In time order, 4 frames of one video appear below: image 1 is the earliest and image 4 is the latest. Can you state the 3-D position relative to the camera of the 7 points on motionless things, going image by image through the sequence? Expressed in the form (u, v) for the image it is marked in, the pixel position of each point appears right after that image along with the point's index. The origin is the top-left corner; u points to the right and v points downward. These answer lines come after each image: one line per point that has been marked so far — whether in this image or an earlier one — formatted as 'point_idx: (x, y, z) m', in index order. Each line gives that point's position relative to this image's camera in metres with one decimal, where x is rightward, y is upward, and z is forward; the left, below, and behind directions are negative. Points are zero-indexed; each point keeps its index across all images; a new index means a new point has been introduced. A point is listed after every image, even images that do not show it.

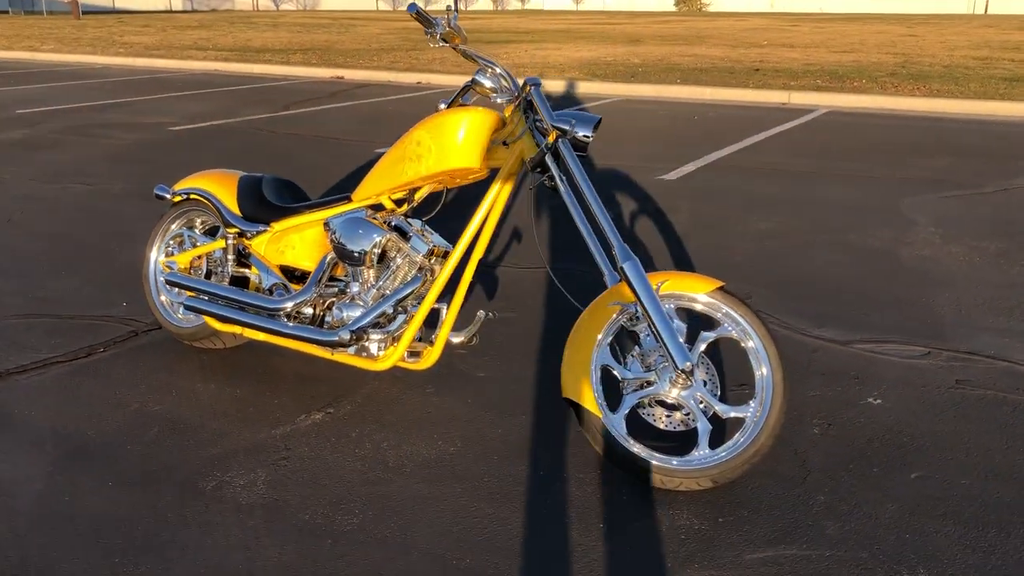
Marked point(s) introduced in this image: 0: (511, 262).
0: (0.0, +0.1, +5.7) m
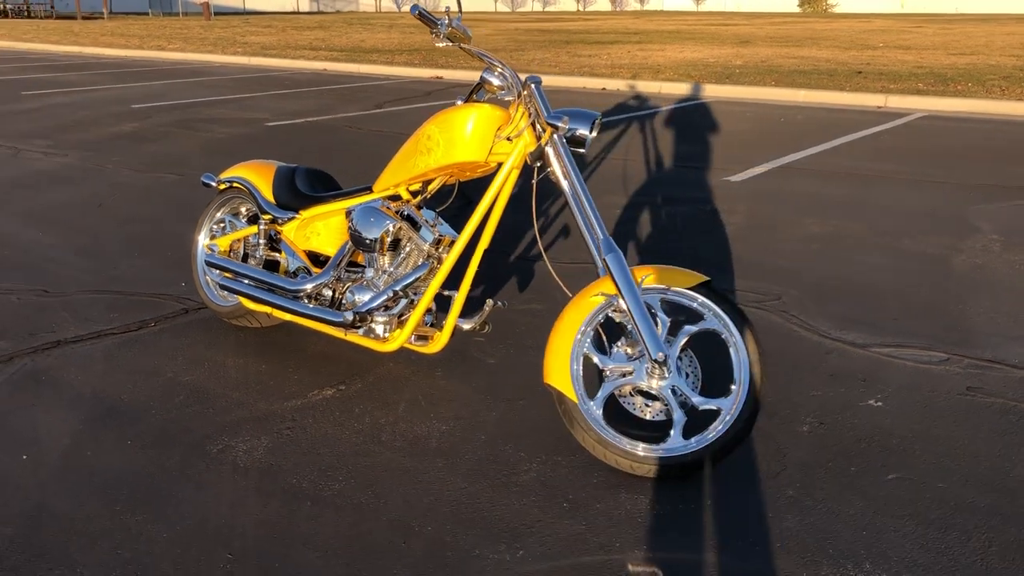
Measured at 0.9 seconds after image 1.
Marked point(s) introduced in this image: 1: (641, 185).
0: (+0.2, +0.2, +5.9) m
1: (+1.1, +0.9, +7.9) m
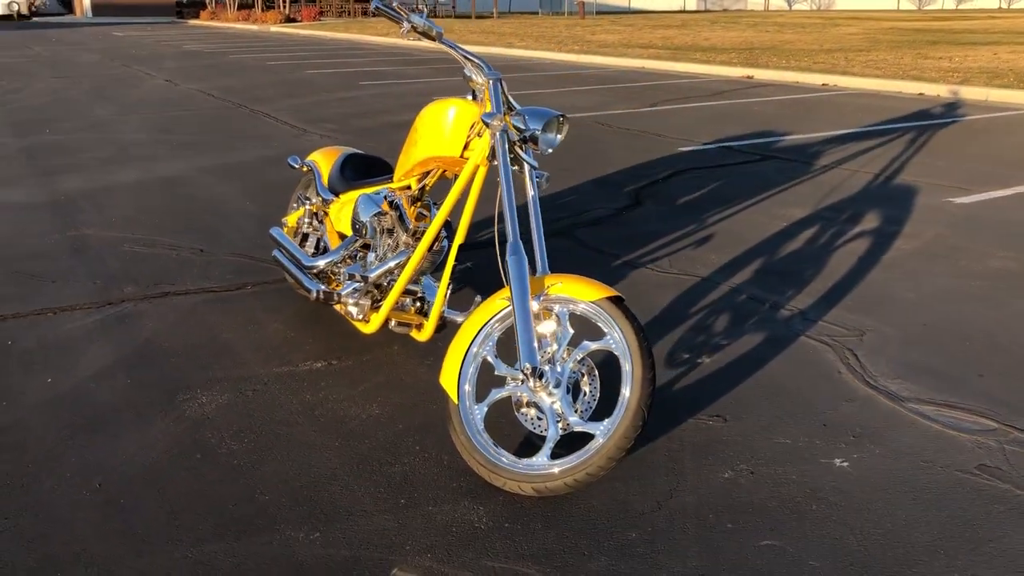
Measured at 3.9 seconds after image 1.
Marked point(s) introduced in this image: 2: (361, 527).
0: (+0.9, +0.1, +5.6) m
1: (+2.4, +0.7, +7.1) m
2: (-0.5, -0.7, +3.0) m
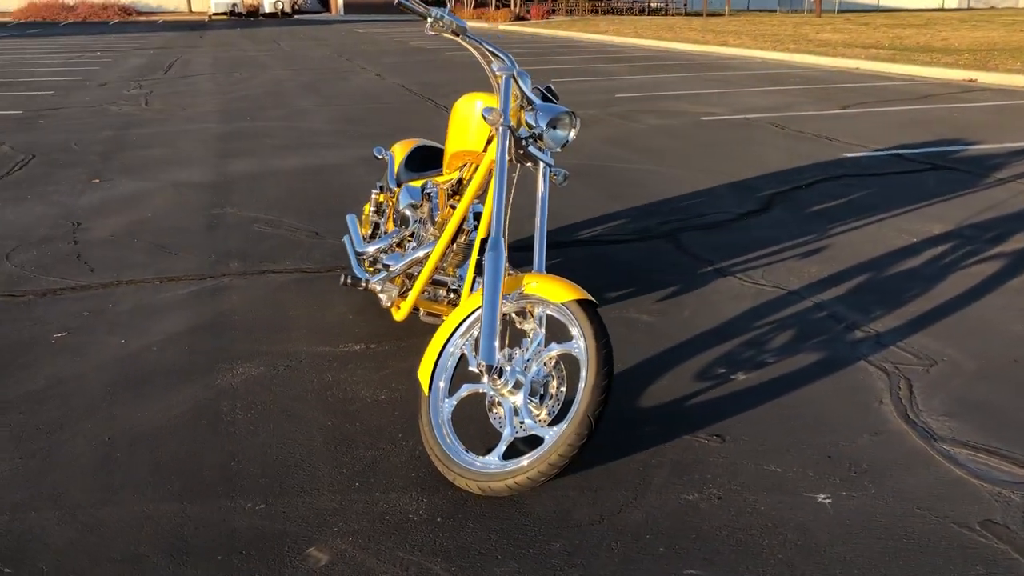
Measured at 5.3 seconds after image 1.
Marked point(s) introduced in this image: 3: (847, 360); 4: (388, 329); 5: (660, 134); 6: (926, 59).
0: (+1.3, +0.1, +5.3) m
1: (+3.2, +0.5, +6.4) m
2: (-0.7, -0.7, +3.1) m
3: (+1.4, -0.3, +4.1) m
4: (-0.6, -0.2, +4.6) m
5: (+1.6, +1.6, +10.2) m
6: (+7.8, +4.3, +17.9) m
